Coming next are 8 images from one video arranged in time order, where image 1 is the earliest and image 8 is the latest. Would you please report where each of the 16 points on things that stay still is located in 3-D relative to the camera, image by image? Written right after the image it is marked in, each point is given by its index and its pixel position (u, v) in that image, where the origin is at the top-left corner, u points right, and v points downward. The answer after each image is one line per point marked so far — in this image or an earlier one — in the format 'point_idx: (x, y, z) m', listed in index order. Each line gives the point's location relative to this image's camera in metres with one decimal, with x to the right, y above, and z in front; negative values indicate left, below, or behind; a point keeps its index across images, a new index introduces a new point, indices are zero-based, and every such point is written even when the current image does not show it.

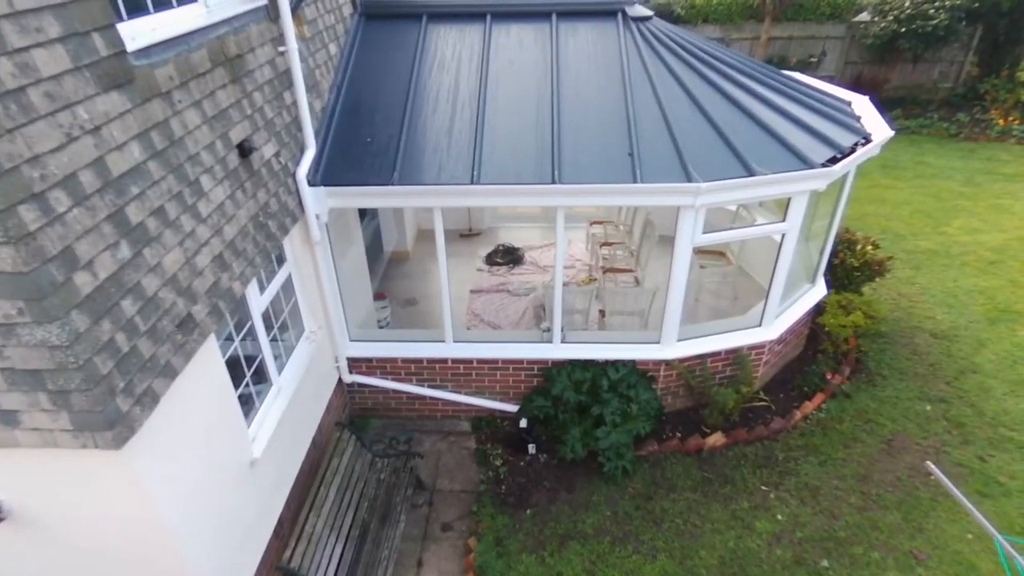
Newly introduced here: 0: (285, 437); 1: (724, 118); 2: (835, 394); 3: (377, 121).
0: (-1.9, -1.3, +5.2) m
1: (+2.0, +1.6, +6.0) m
2: (+3.7, -1.2, +7.0) m
3: (-1.3, +1.7, +6.0) m
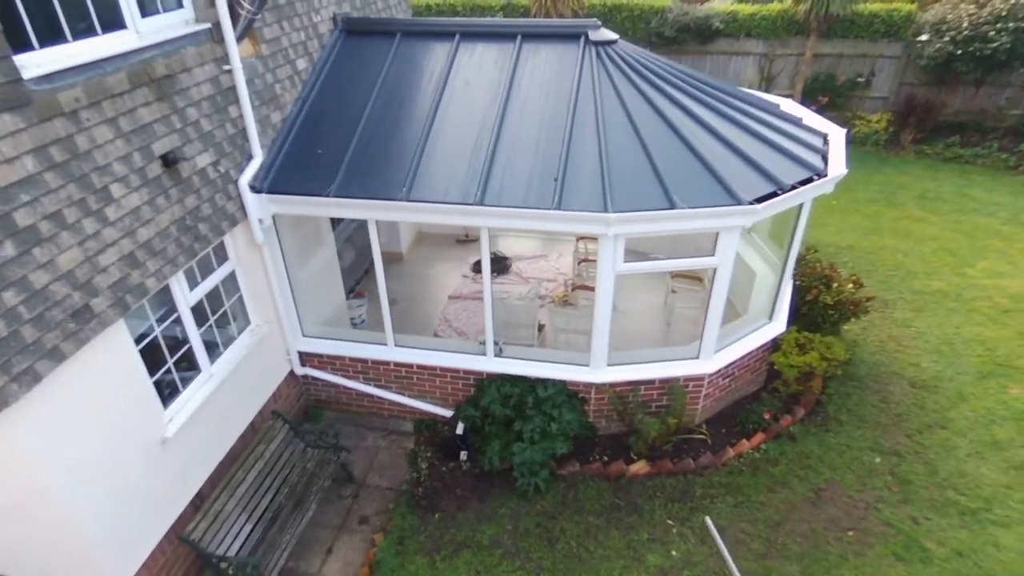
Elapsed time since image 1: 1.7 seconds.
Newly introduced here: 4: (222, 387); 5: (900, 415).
0: (-2.8, -1.2, +5.7) m
1: (+1.4, +1.4, +6.0) m
2: (+3.0, -1.7, +6.8) m
3: (-1.9, +1.7, +6.4) m
4: (-2.8, -1.0, +5.9) m
5: (+4.6, -1.5, +7.1) m
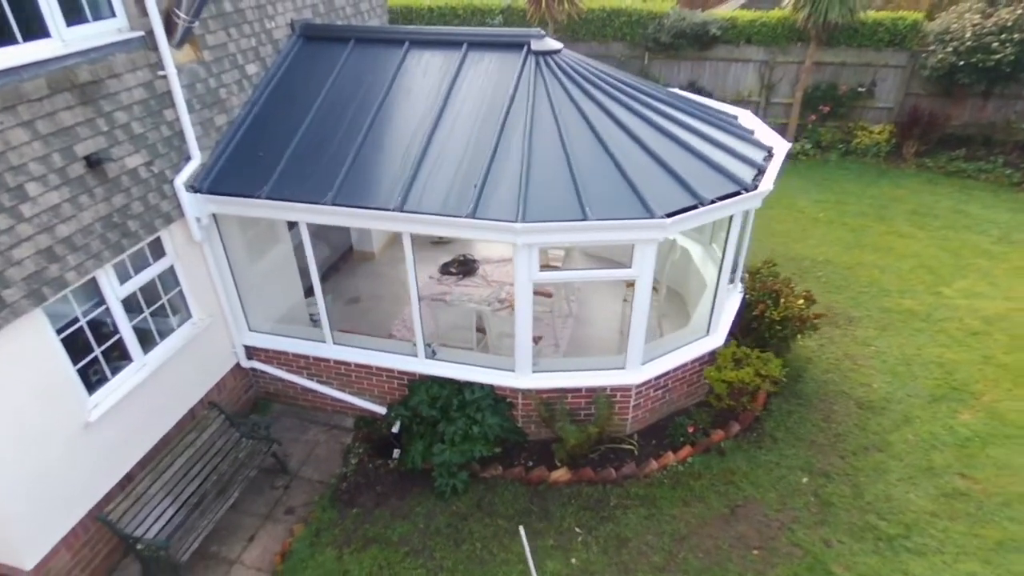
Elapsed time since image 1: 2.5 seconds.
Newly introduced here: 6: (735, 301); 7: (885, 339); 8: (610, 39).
0: (-3.7, -1.2, +6.0) m
1: (+0.6, +1.3, +6.0) m
2: (+2.2, -1.8, +6.8) m
3: (-2.6, +1.7, +6.6) m
4: (-3.6, -0.9, +6.2) m
5: (+3.8, -1.7, +7.0) m
6: (+2.8, -0.2, +7.7) m
7: (+5.3, -0.7, +8.5) m
8: (+2.5, +6.2, +15.1) m
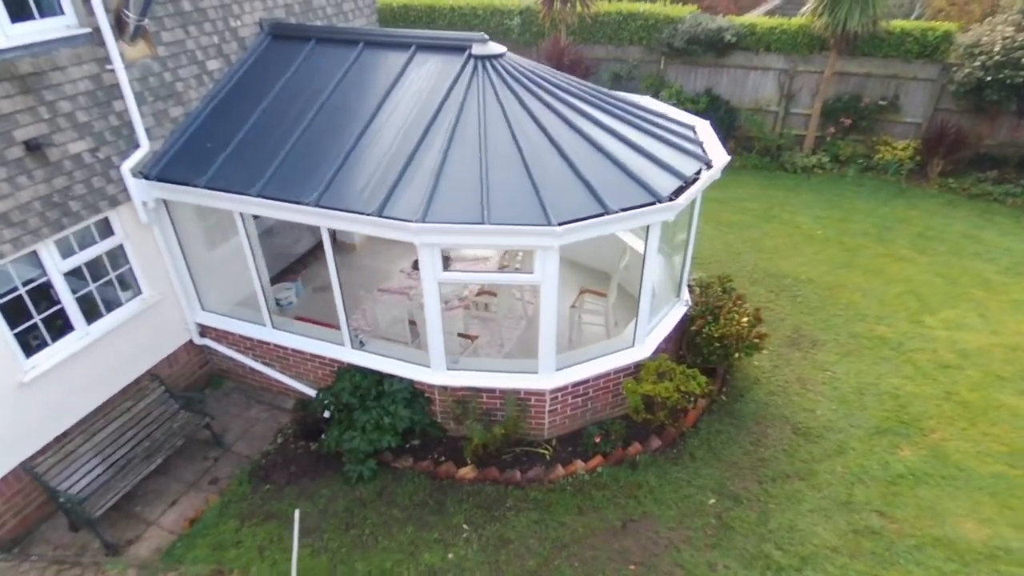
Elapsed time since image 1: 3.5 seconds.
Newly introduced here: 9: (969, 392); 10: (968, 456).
0: (-4.7, -0.9, +6.5) m
1: (-0.2, +1.2, +6.1) m
2: (+1.2, -1.9, +6.7) m
3: (-3.4, +1.9, +7.0) m
4: (-4.6, -0.6, +6.7) m
5: (+2.8, -1.9, +6.8) m
6: (+2.0, -0.4, +7.5) m
7: (+4.5, -1.0, +8.1) m
8: (+2.8, +6.1, +14.9) m
9: (+5.8, -1.3, +7.6) m
10: (+5.1, -1.9, +6.8) m
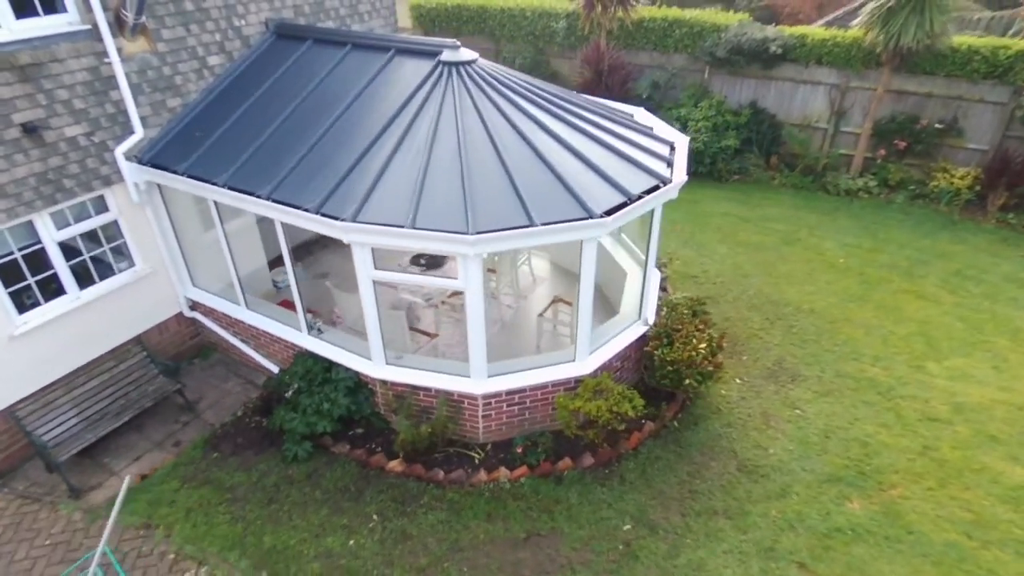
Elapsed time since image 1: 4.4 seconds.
0: (-5.4, -0.5, +7.3) m
1: (-0.8, +1.2, +6.3) m
2: (+0.4, -2.1, +6.7) m
3: (-3.8, +2.1, +7.6) m
4: (-5.2, -0.3, +7.4) m
5: (+2.0, -2.2, +6.6) m
6: (+1.4, -0.6, +7.4) m
7: (+3.9, -1.5, +7.7) m
8: (+3.8, +5.7, +14.5) m
9: (+5.0, -1.9, +7.0) m
10: (+4.2, -2.4, +6.2) m
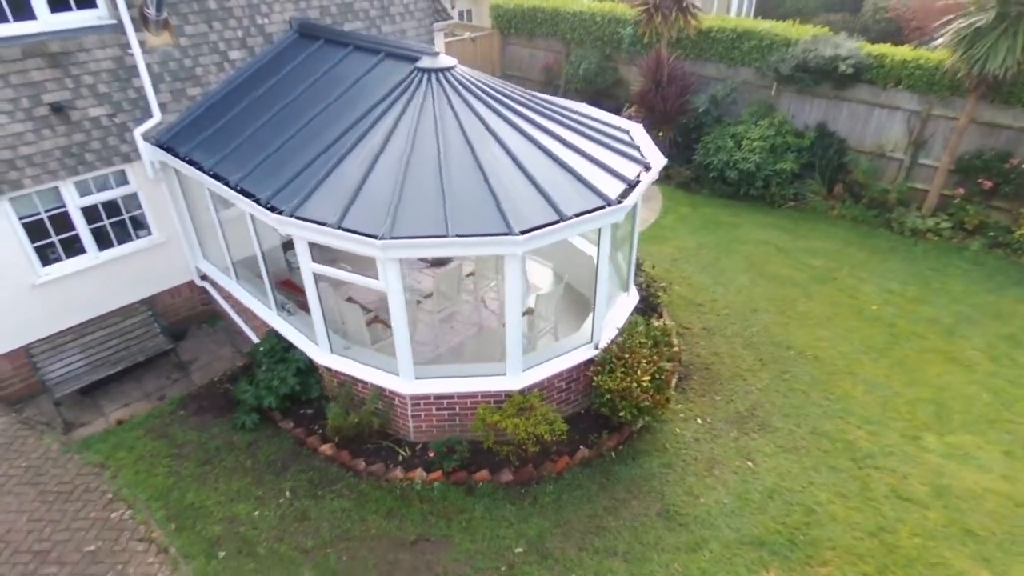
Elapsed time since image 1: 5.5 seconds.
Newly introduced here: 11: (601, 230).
0: (-5.9, 0.0, +8.3) m
1: (-1.5, +1.2, +6.5) m
2: (-0.6, -2.2, +6.8) m
3: (-4.0, +2.5, +8.3) m
4: (-5.7, +0.3, +8.4) m
5: (+0.9, -2.5, +6.3) m
6: (+0.7, -0.8, +7.2) m
7: (+3.1, -2.0, +7.0) m
8: (+5.1, +5.1, +13.7) m
9: (+4.0, -2.5, +6.1) m
10: (+3.1, -2.9, +5.6) m
11: (+1.0, +0.6, +6.7) m
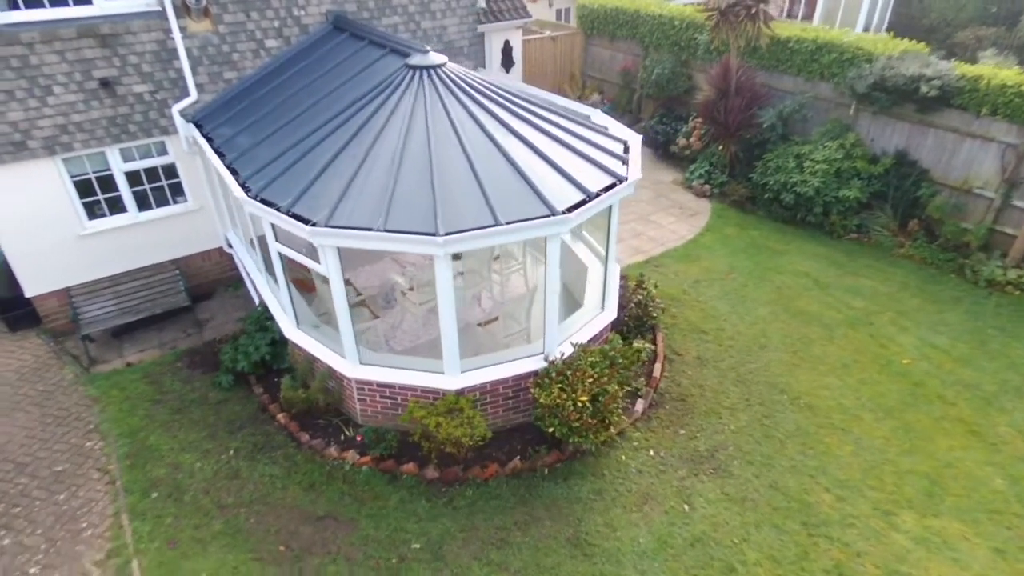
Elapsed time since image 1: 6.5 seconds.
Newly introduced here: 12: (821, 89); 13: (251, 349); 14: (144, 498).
0: (-6.1, +0.7, +9.4) m
1: (-1.9, +1.4, +6.8) m
2: (-1.4, -2.1, +6.9) m
3: (-3.9, +2.9, +9.0) m
4: (-5.8, +0.9, +9.5) m
5: (-0.1, -2.6, +6.2) m
6: (+0.1, -0.9, +7.1) m
7: (+2.2, -2.4, +6.5) m
8: (+6.3, +4.4, +12.6) m
9: (+2.9, -3.0, +5.5) m
10: (+1.8, -3.3, +5.1) m
11: (+0.4, +0.5, +6.5) m
12: (+6.5, +4.2, +12.6) m
13: (-3.5, -0.8, +8.1) m
14: (-3.9, -2.2, +6.5) m
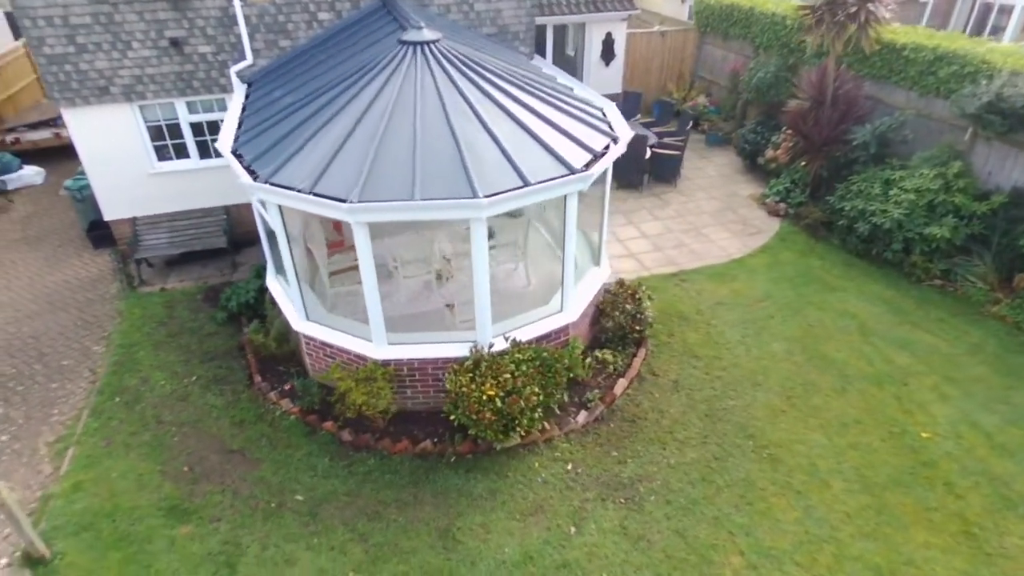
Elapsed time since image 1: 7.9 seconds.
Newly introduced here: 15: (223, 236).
0: (-5.8, +1.9, +10.7) m
1: (-2.4, +1.9, +7.1) m
2: (-2.4, -1.6, +7.2) m
3: (-3.5, +3.7, +9.7) m
4: (-5.5, +2.0, +10.7) m
5: (-1.4, -2.4, +6.2) m
6: (-0.8, -0.7, +7.0) m
7: (+0.9, -2.5, +6.0) m
8: (+7.4, +3.5, +10.7) m
9: (+1.2, -3.2, +4.8) m
10: (0.0, -3.3, +4.7) m
11: (-0.4, +0.7, +6.3) m
12: (+7.5, +3.2, +10.7) m
13: (-3.9, 0.0, +8.8) m
14: (-5.0, -1.4, +7.4) m
15: (-5.1, +0.9, +10.8) m
